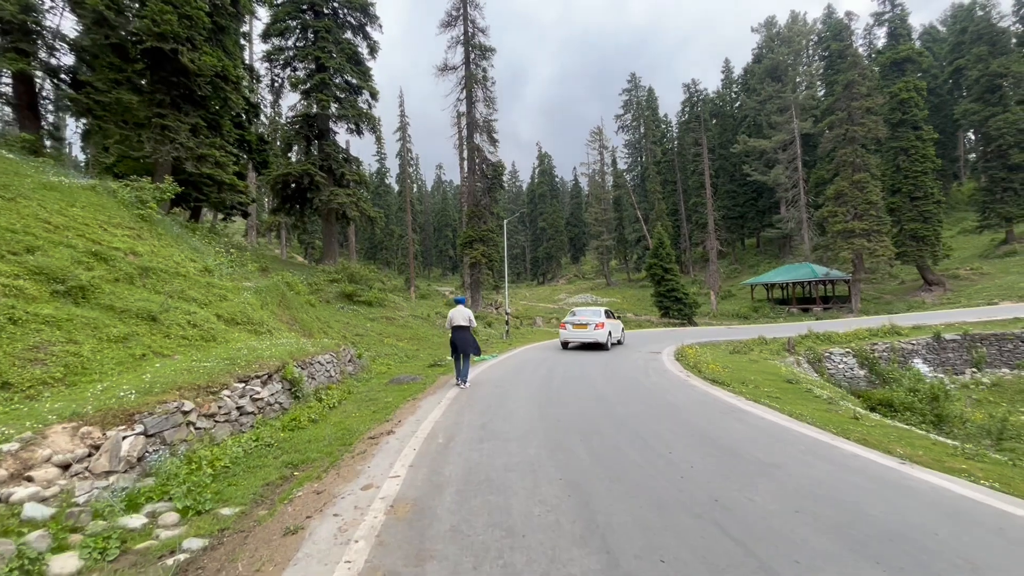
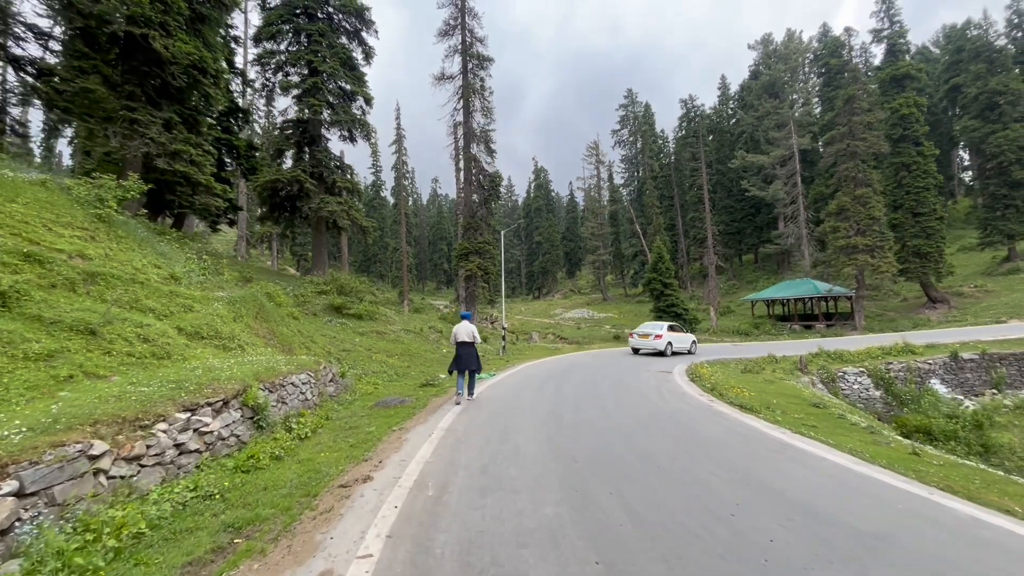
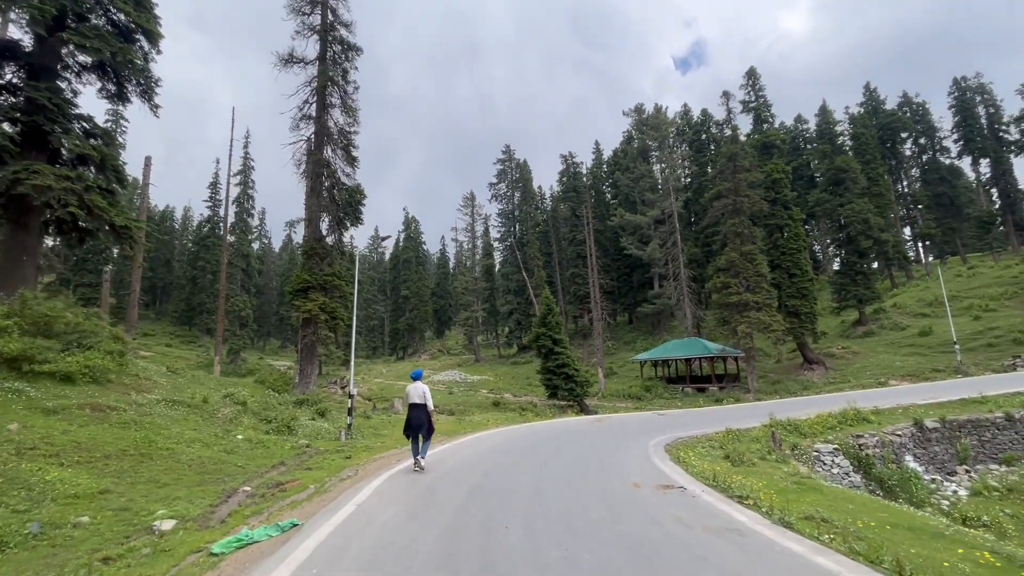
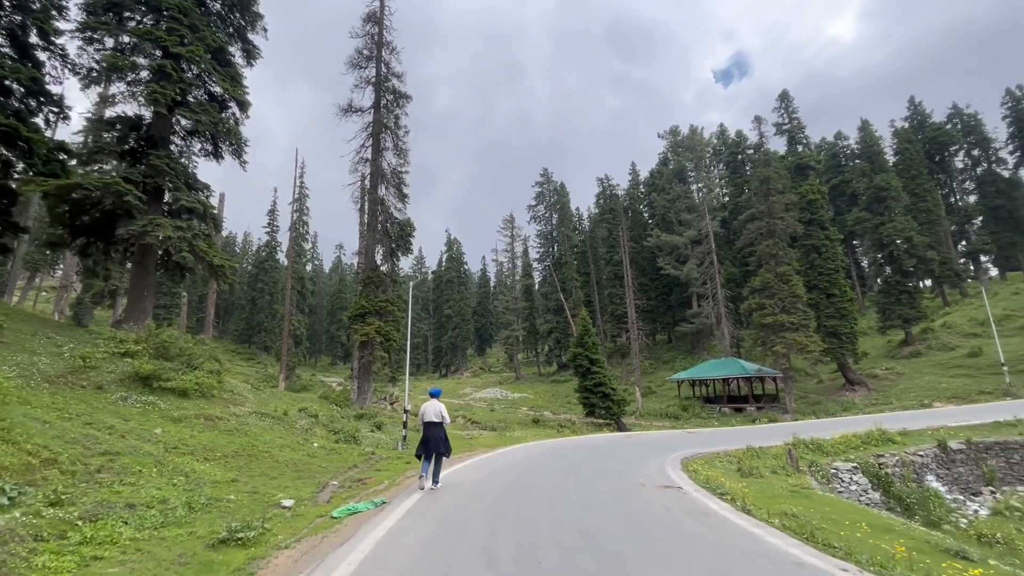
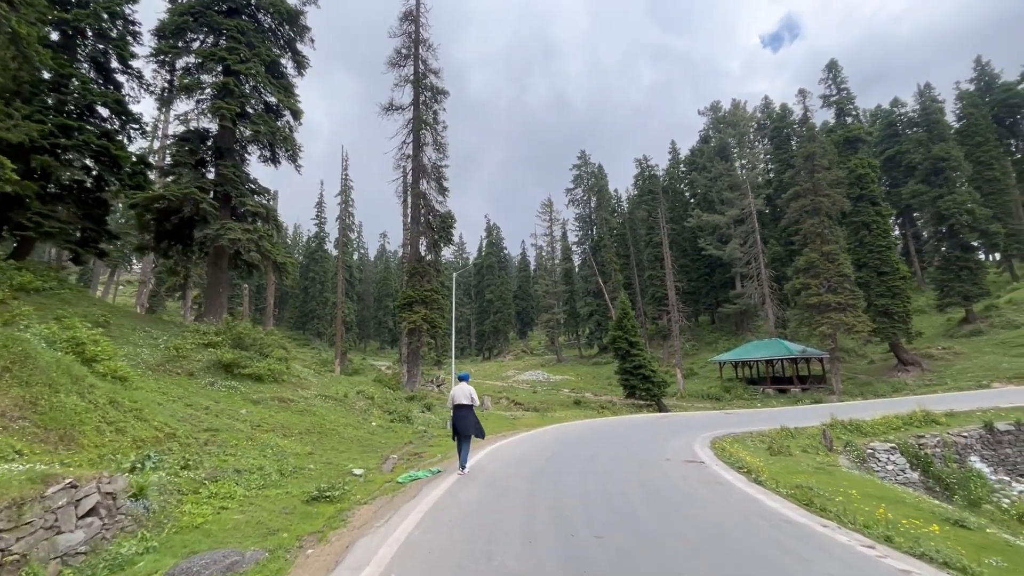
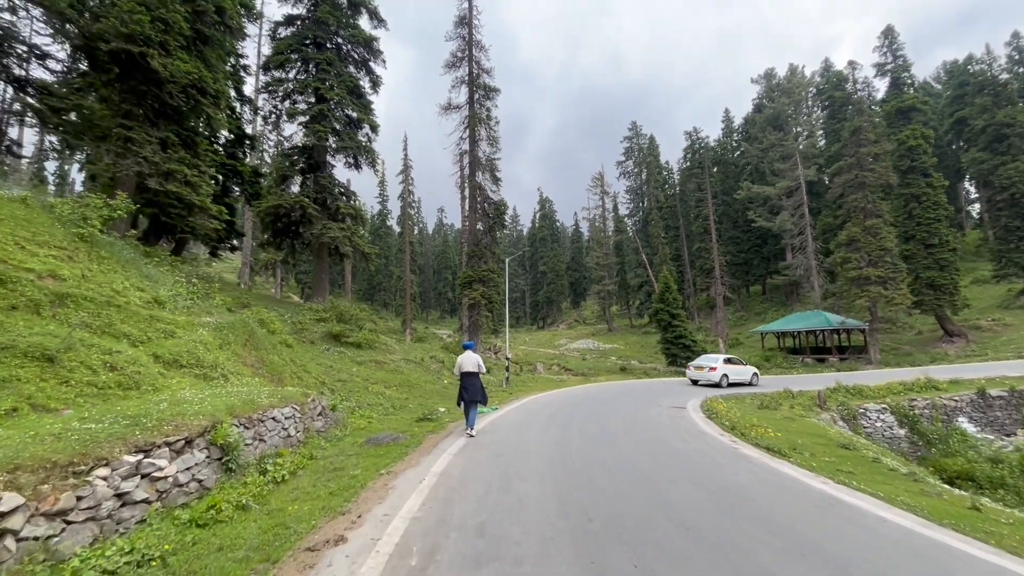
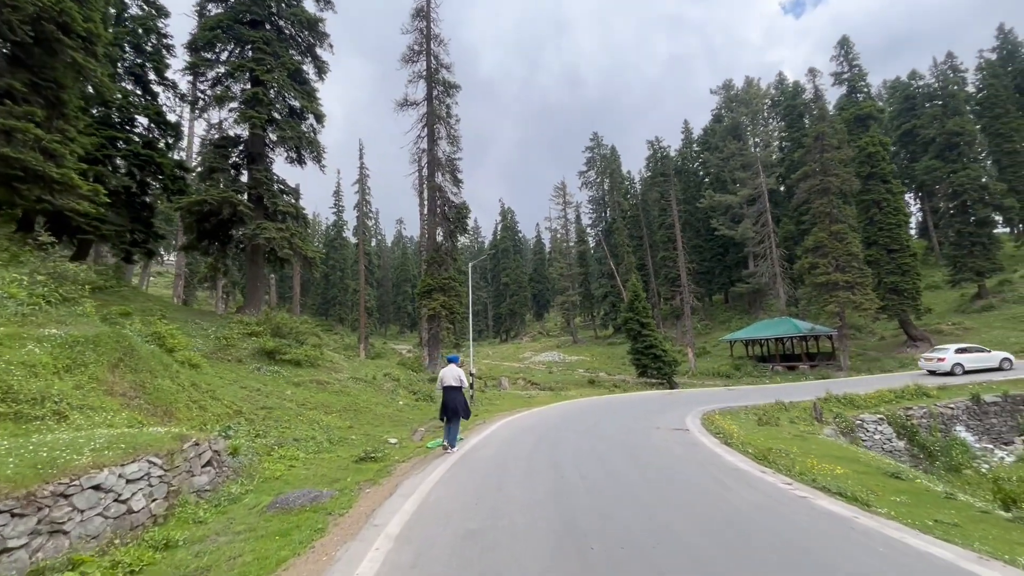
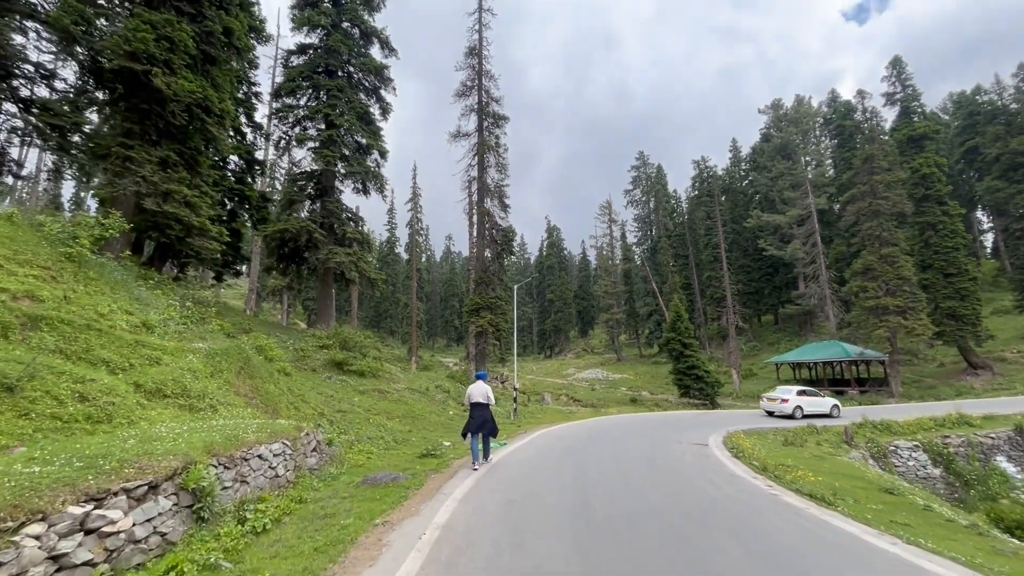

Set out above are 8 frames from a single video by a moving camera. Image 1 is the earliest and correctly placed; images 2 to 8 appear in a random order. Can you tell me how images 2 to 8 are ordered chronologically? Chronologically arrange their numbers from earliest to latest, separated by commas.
2, 6, 8, 7, 5, 4, 3
